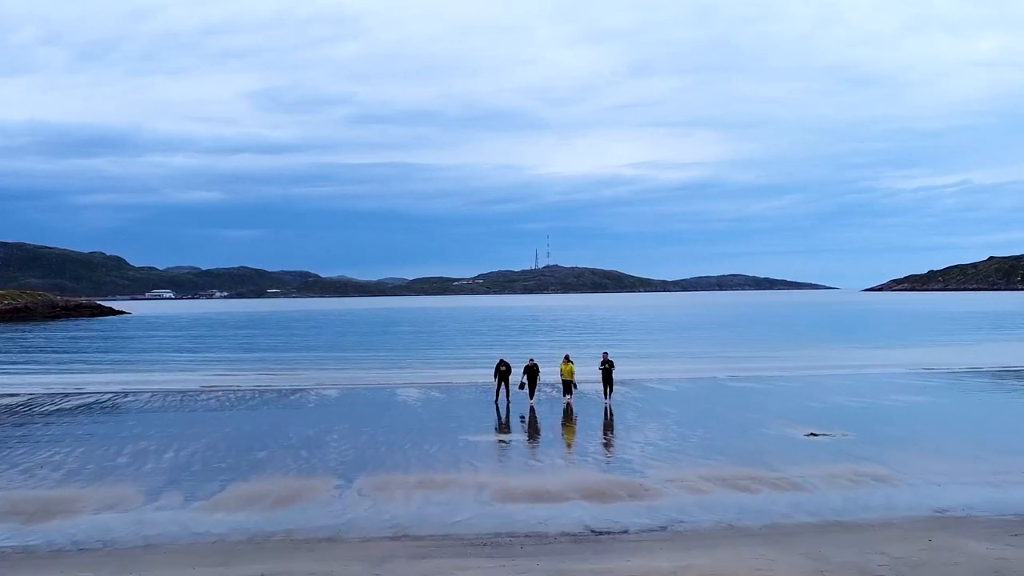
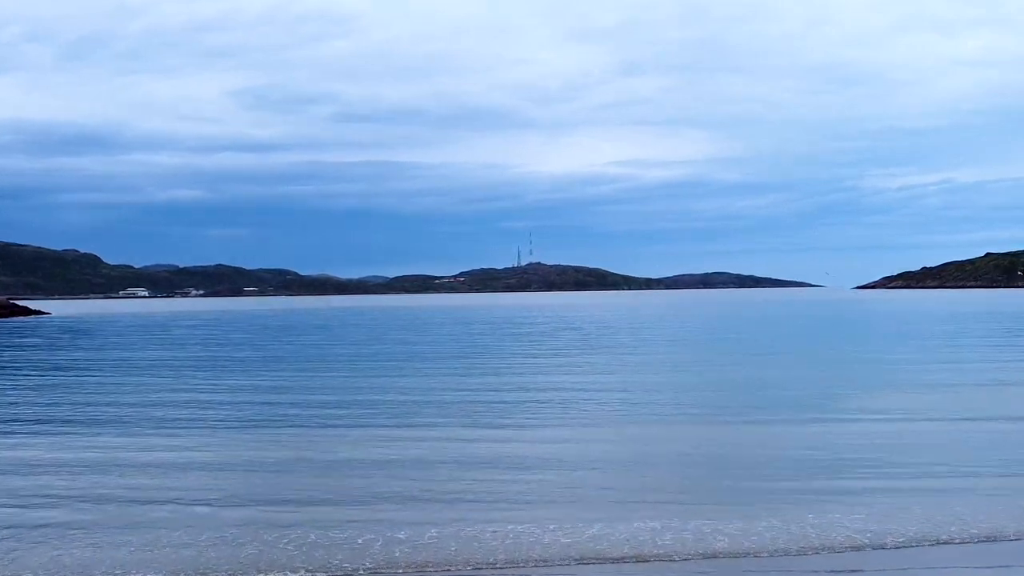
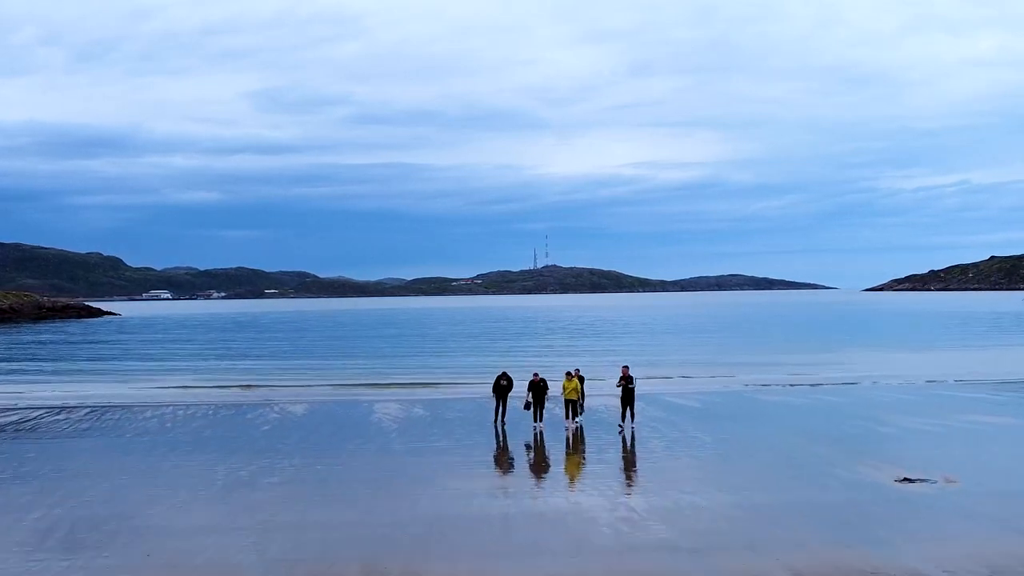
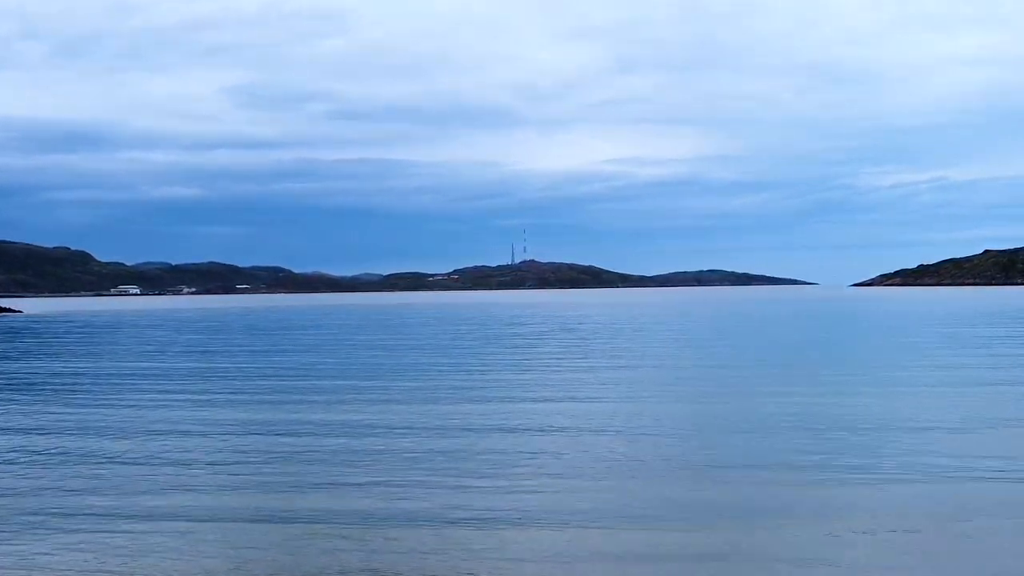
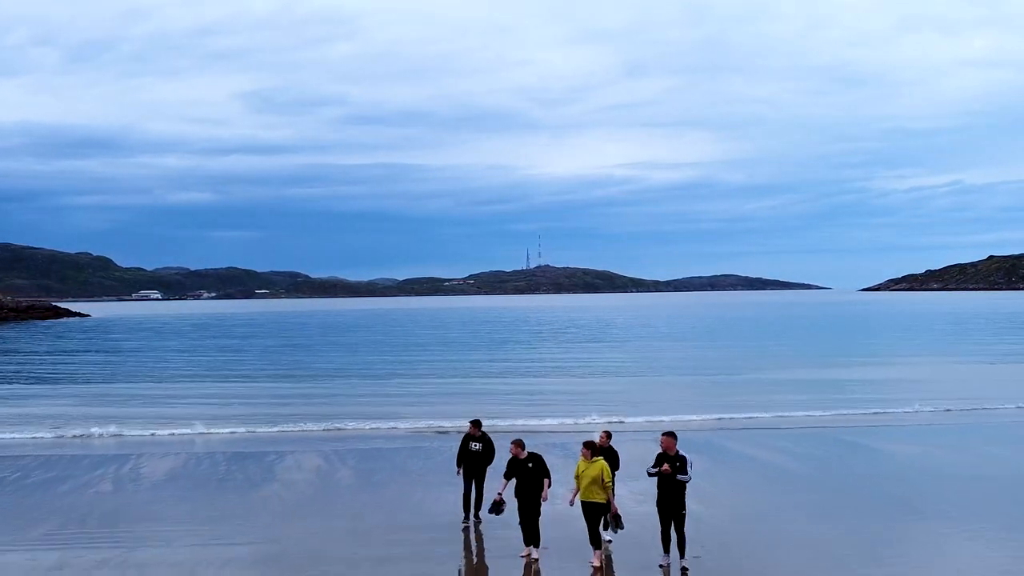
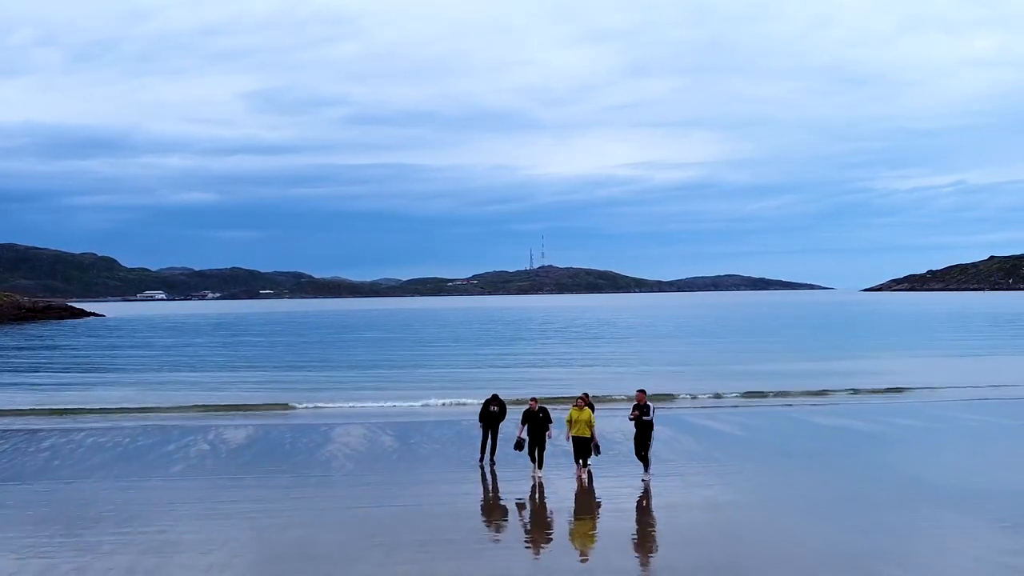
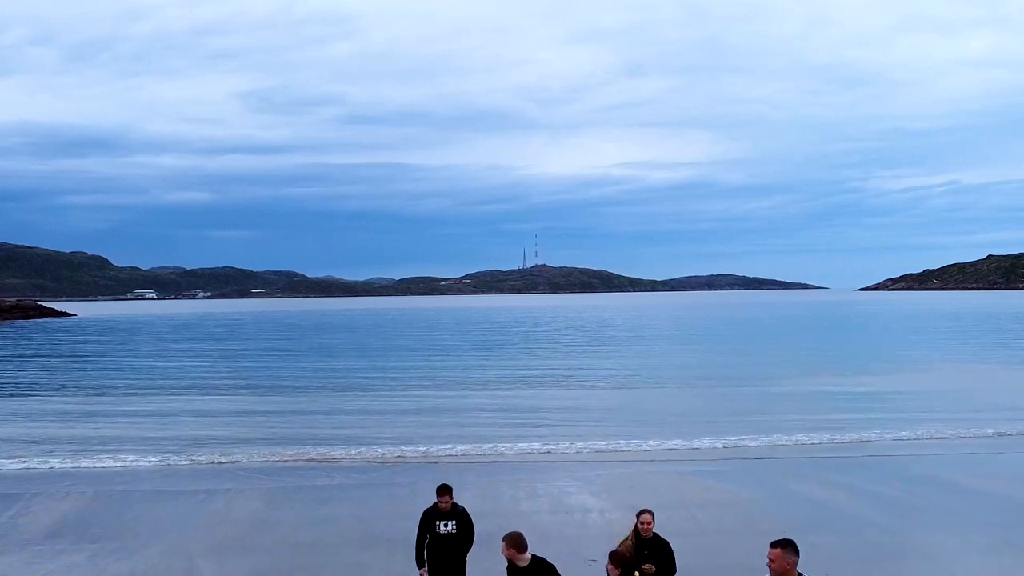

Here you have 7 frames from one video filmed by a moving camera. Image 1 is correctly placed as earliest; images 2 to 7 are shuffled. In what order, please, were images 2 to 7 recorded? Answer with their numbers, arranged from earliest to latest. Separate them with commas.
3, 6, 5, 7, 2, 4
